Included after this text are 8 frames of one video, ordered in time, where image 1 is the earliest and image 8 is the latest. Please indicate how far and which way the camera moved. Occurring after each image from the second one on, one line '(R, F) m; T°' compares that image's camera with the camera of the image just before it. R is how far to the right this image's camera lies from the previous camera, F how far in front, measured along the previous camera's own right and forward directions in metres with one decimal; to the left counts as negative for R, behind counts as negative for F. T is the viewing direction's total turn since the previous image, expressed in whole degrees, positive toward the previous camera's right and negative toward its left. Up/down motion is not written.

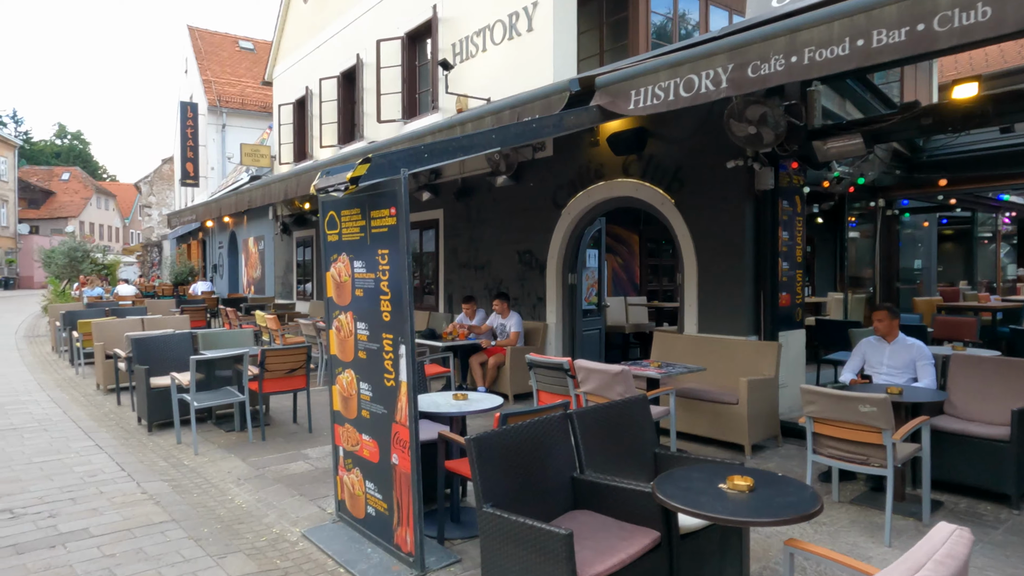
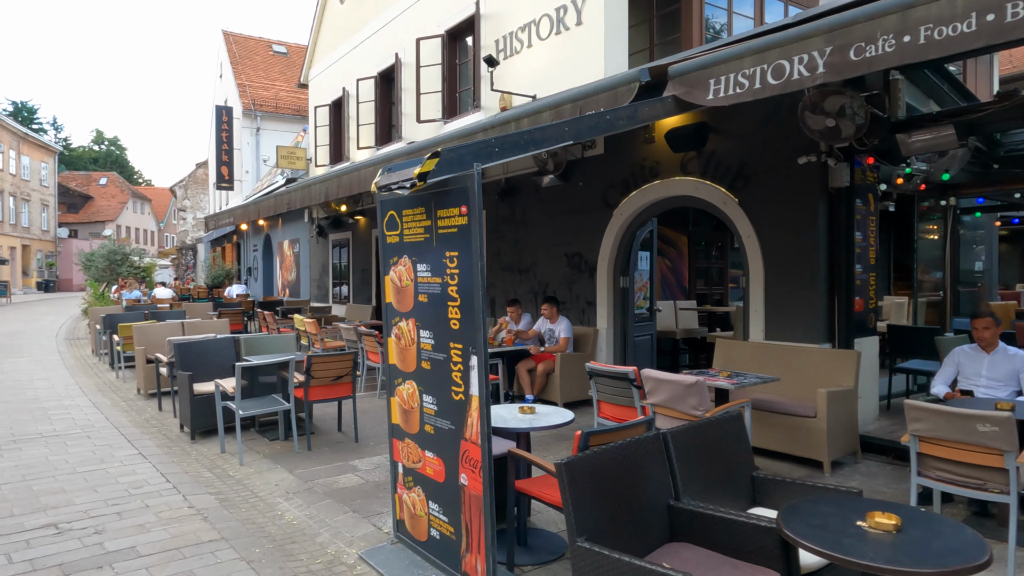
(-0.3, +0.3) m; -2°
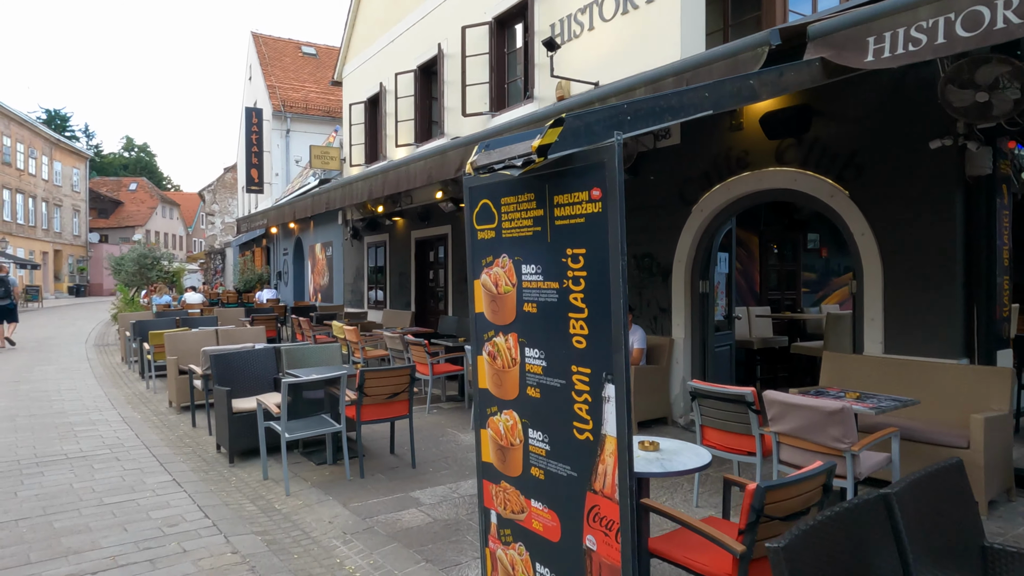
(-0.5, +0.7) m; -2°
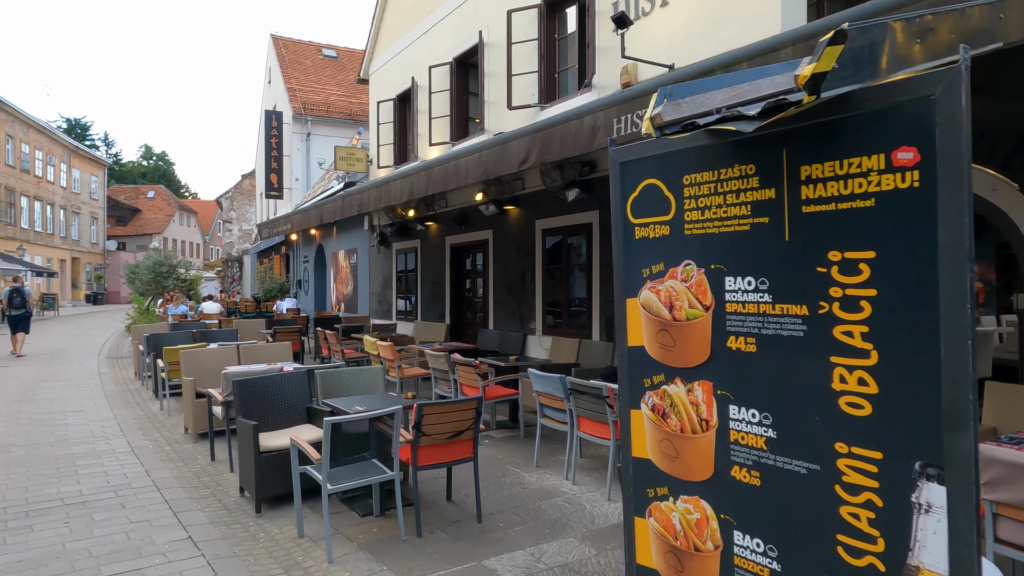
(-0.5, +1.0) m; -1°
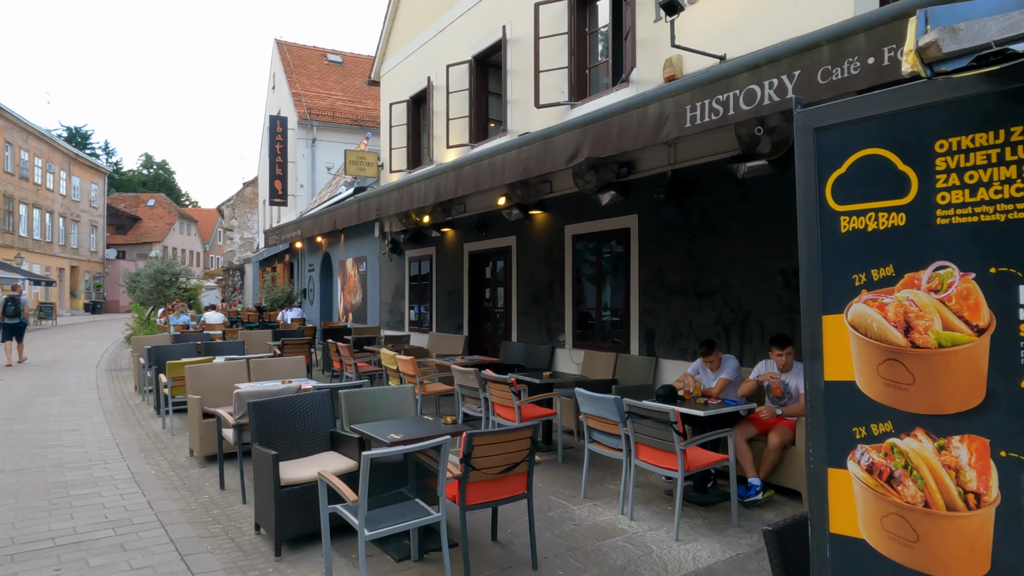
(-0.4, +0.6) m; 0°
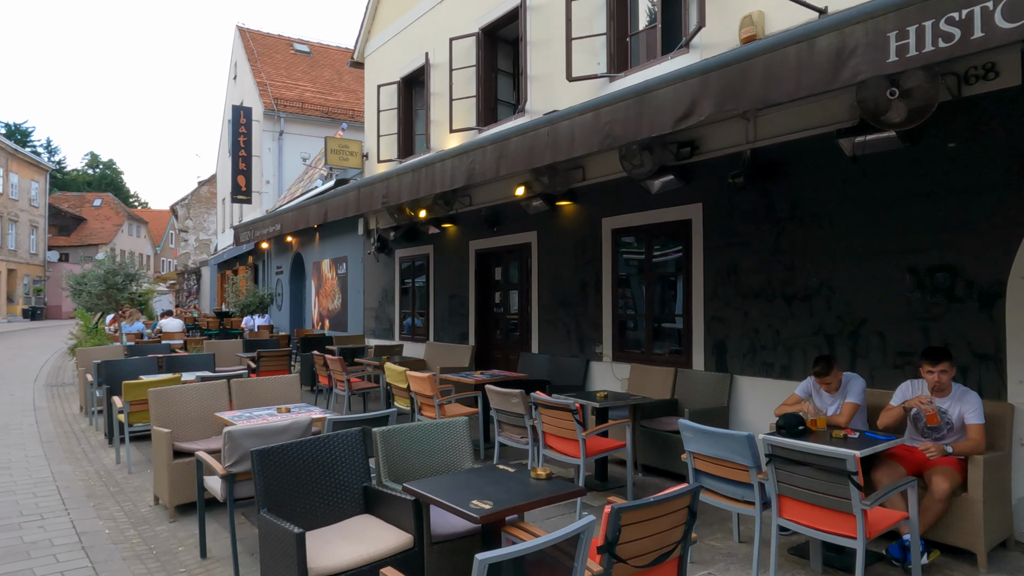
(-0.8, +1.3) m; +4°
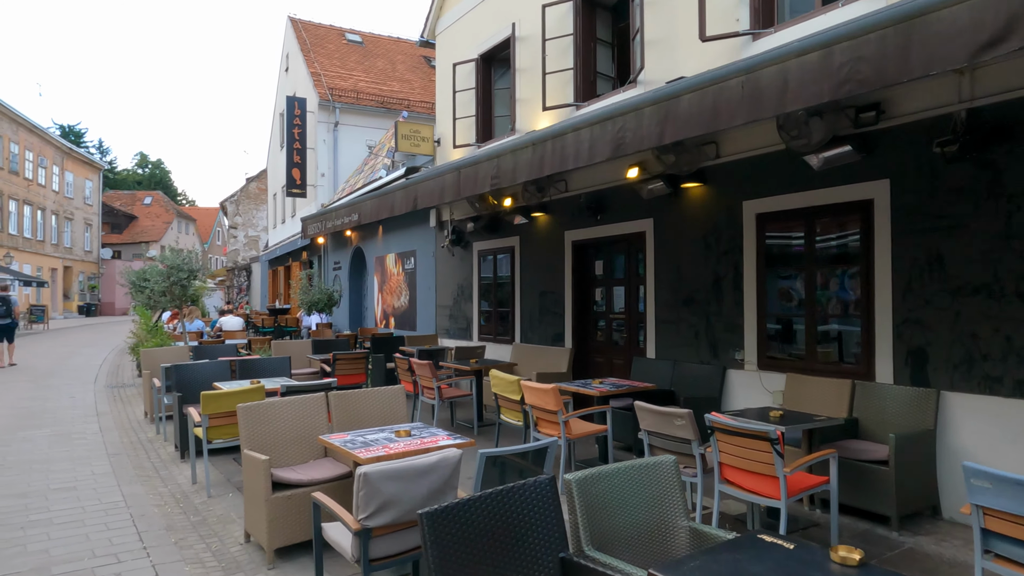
(-0.8, +1.0) m; -3°
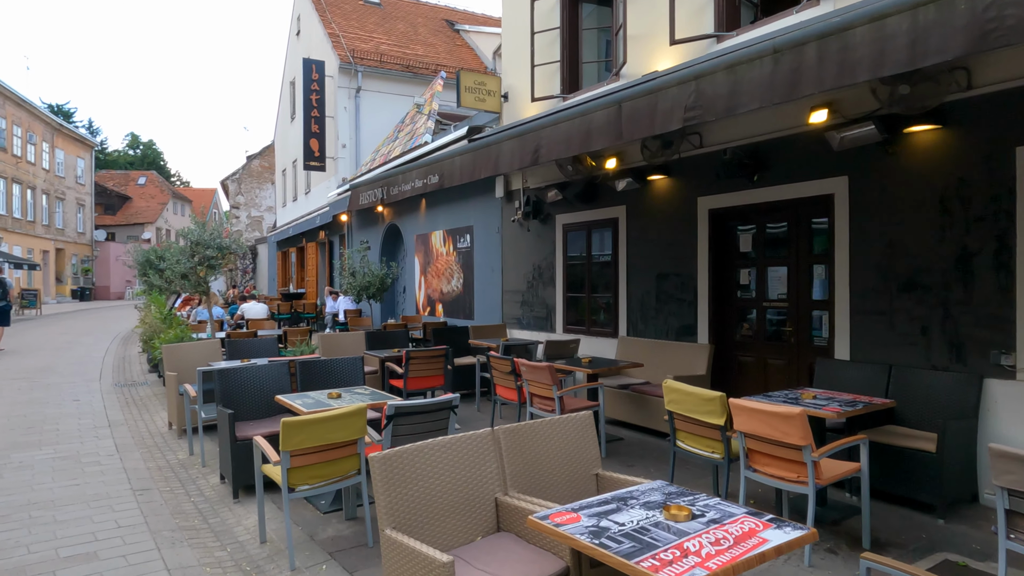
(-1.3, +1.7) m; +1°
